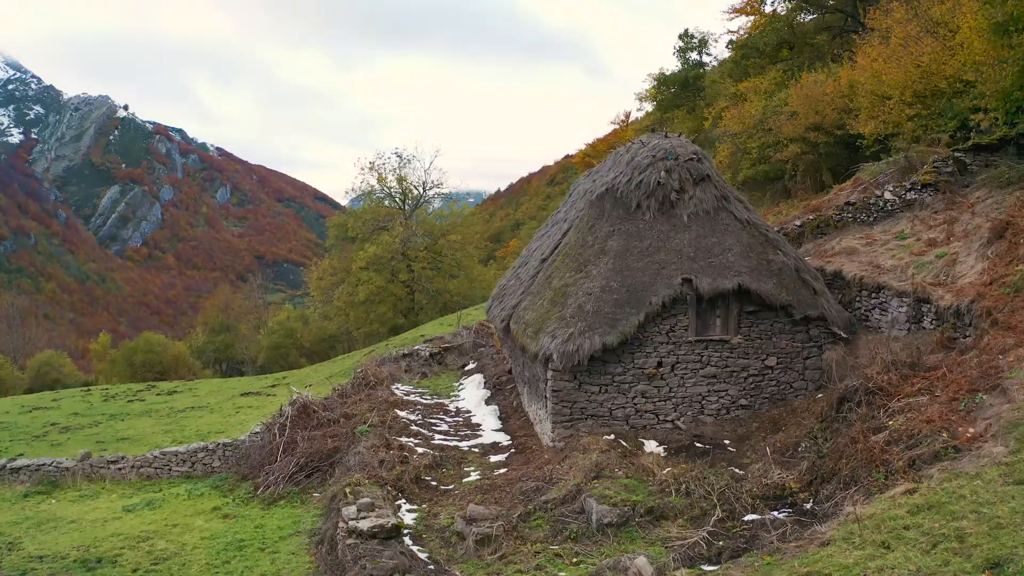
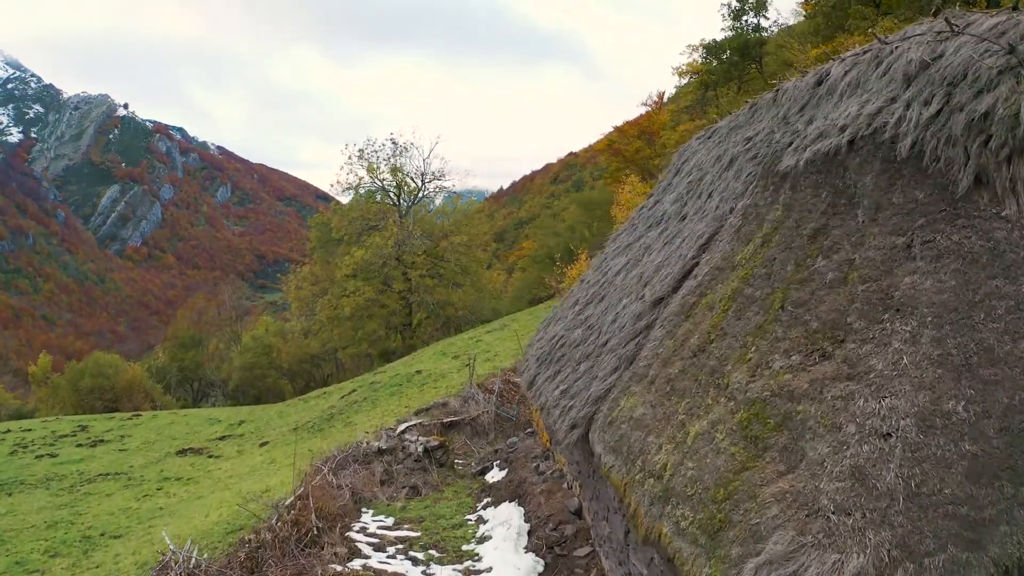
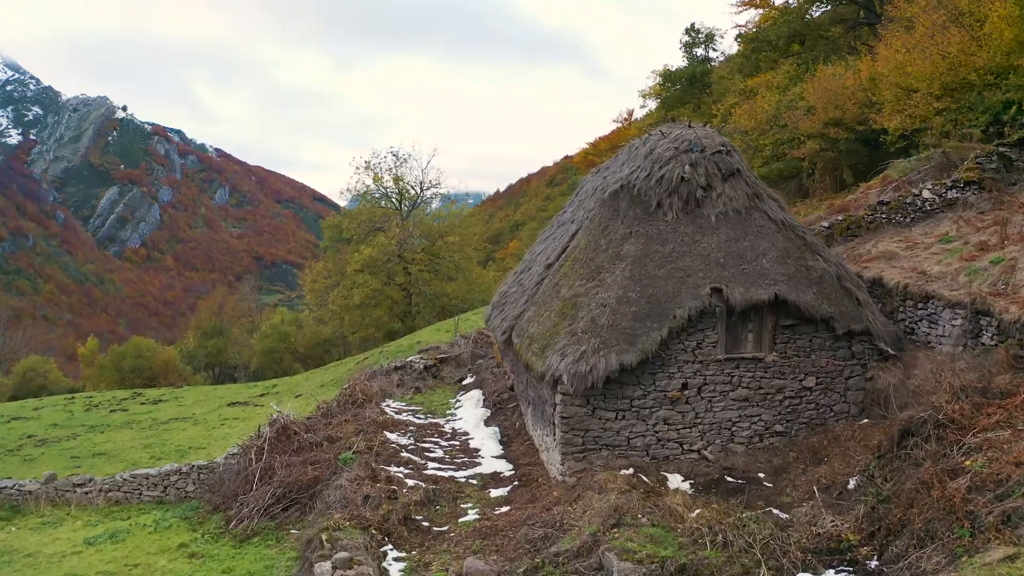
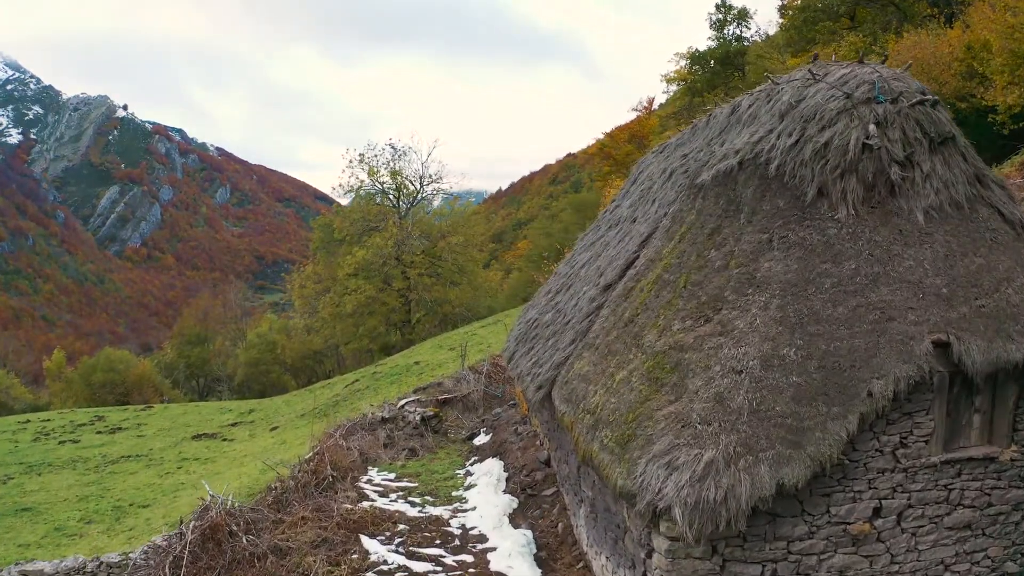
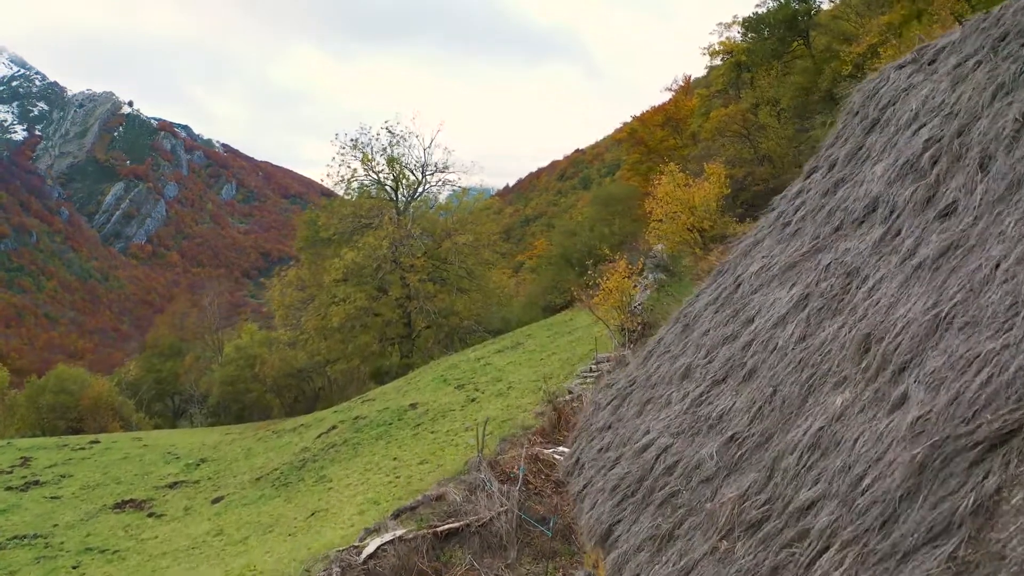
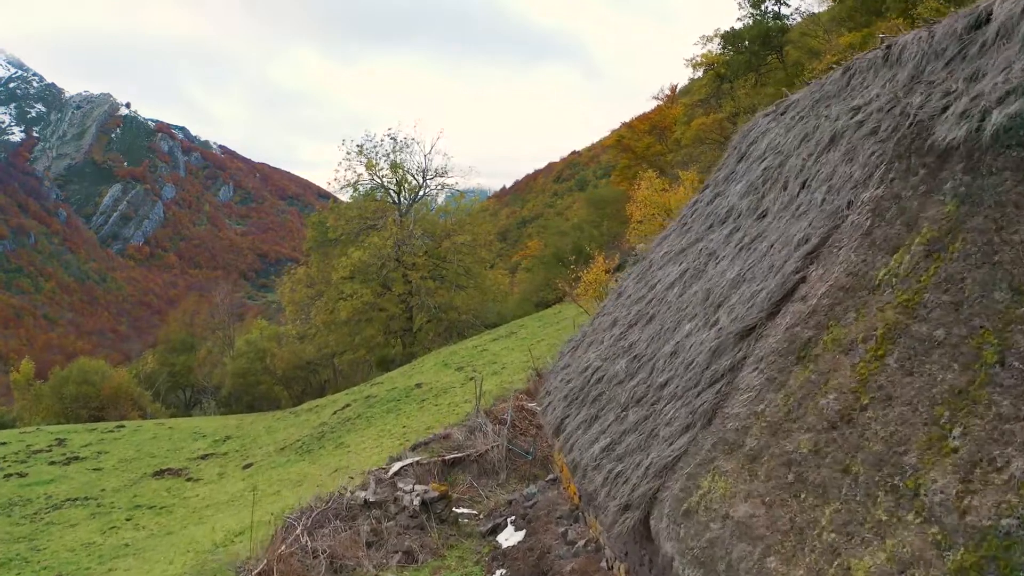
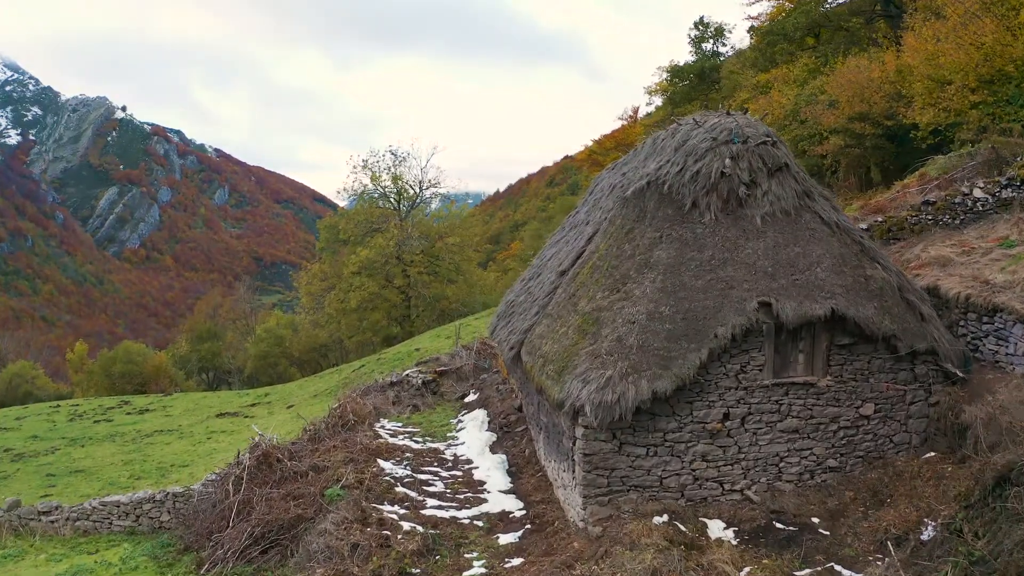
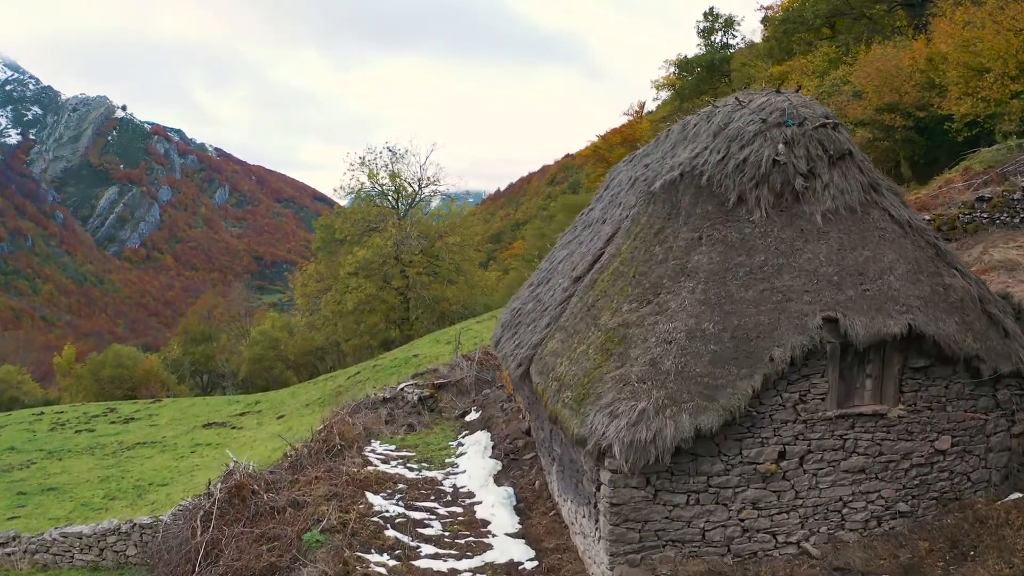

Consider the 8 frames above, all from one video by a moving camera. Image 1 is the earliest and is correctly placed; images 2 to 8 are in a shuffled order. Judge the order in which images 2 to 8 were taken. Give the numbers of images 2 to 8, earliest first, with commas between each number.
3, 7, 8, 4, 2, 6, 5
